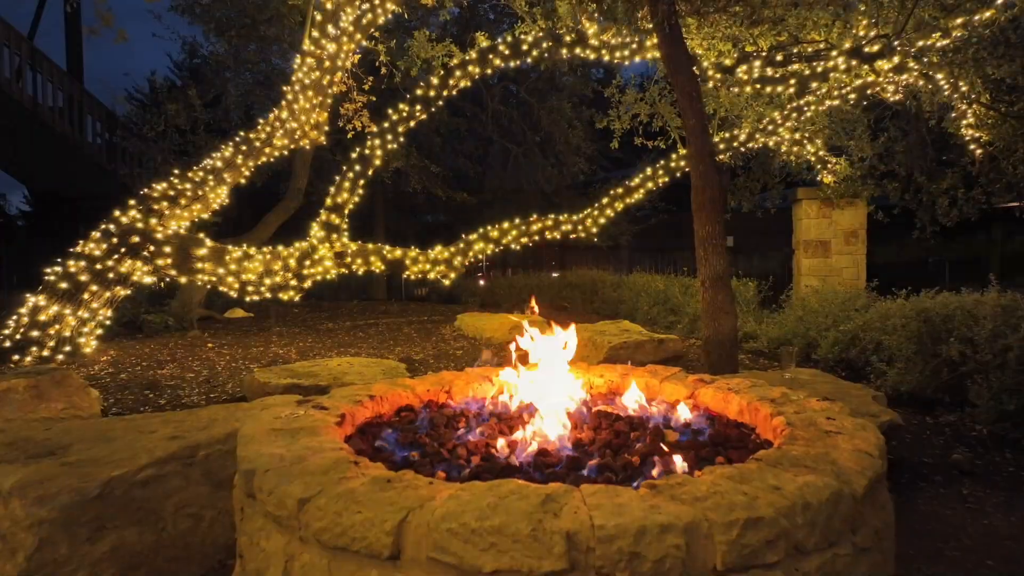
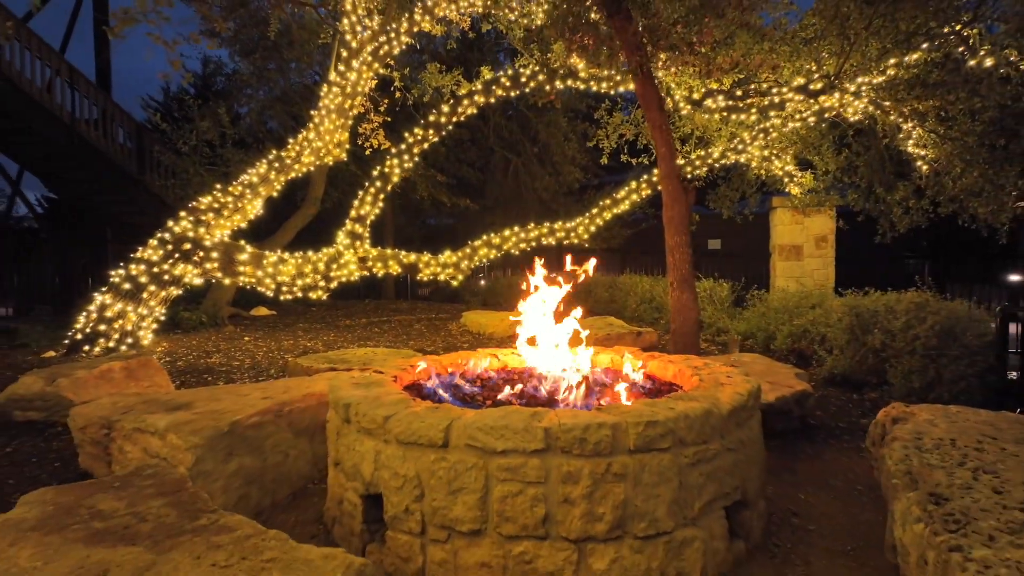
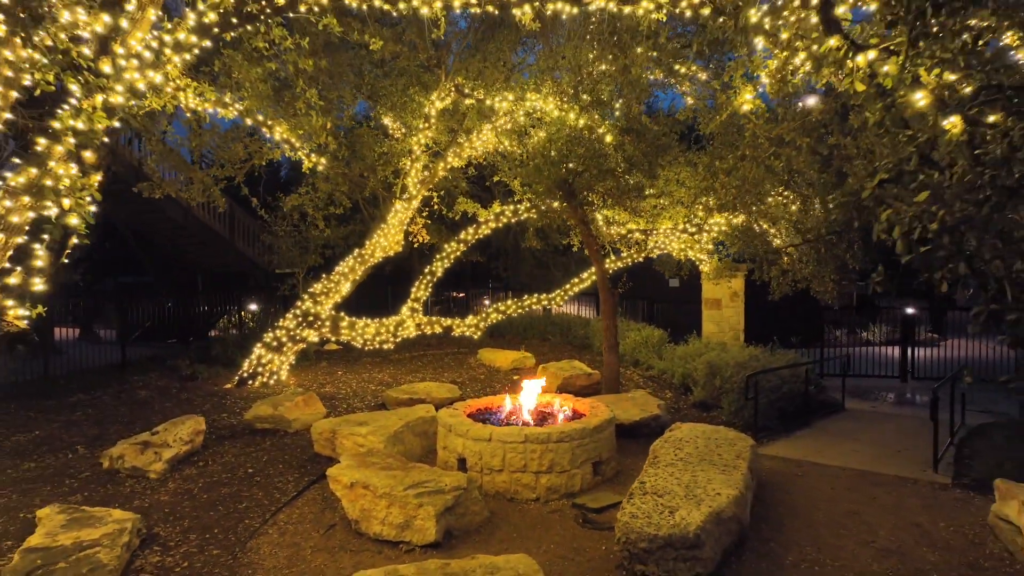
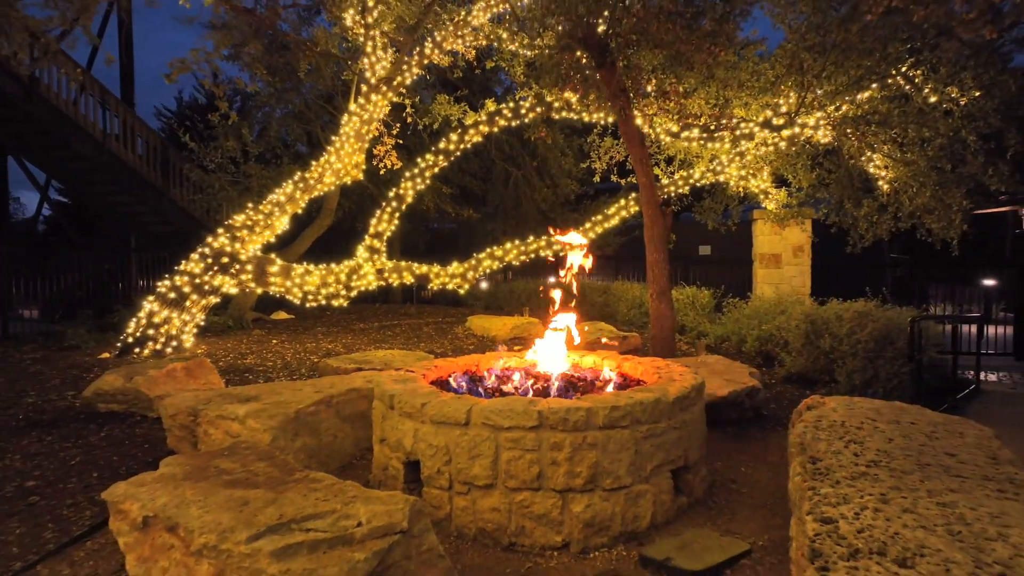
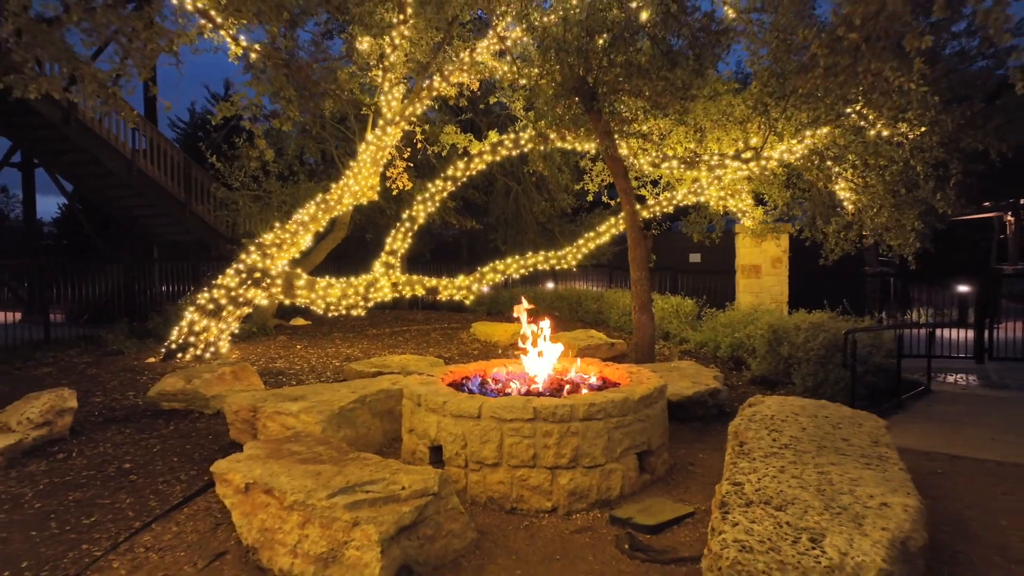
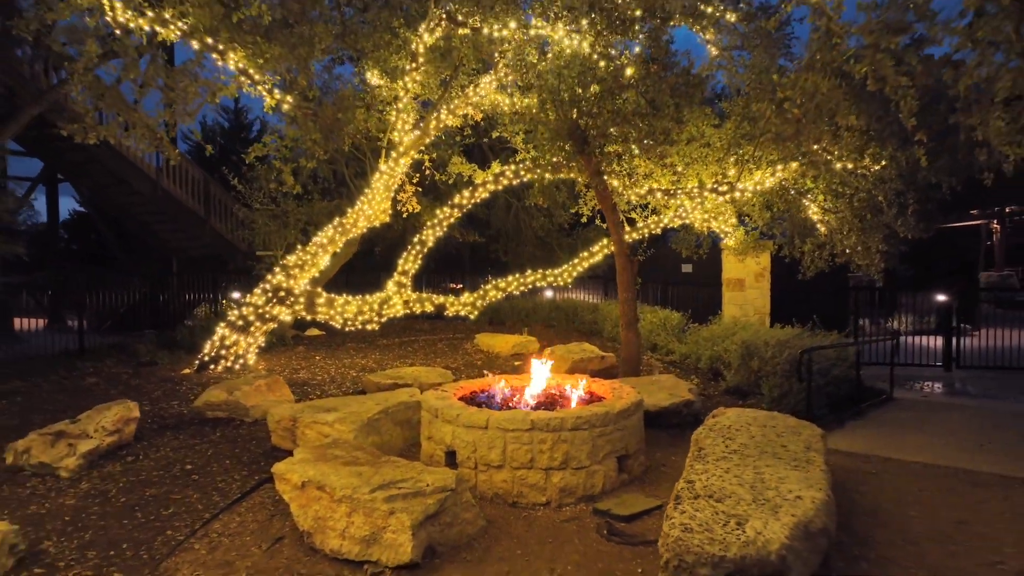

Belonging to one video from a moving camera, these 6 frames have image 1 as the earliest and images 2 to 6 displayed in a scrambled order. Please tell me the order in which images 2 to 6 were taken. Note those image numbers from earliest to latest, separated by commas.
2, 4, 5, 6, 3
